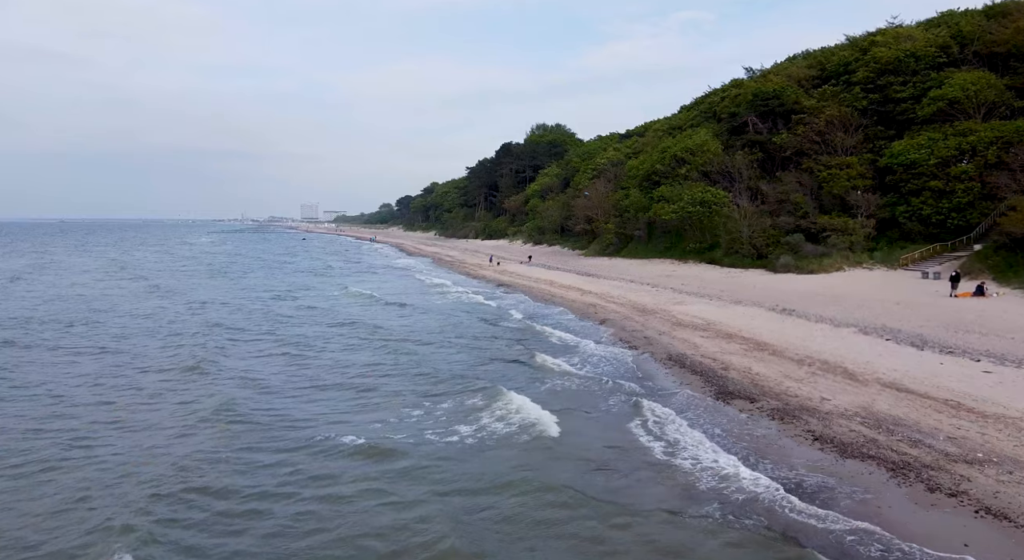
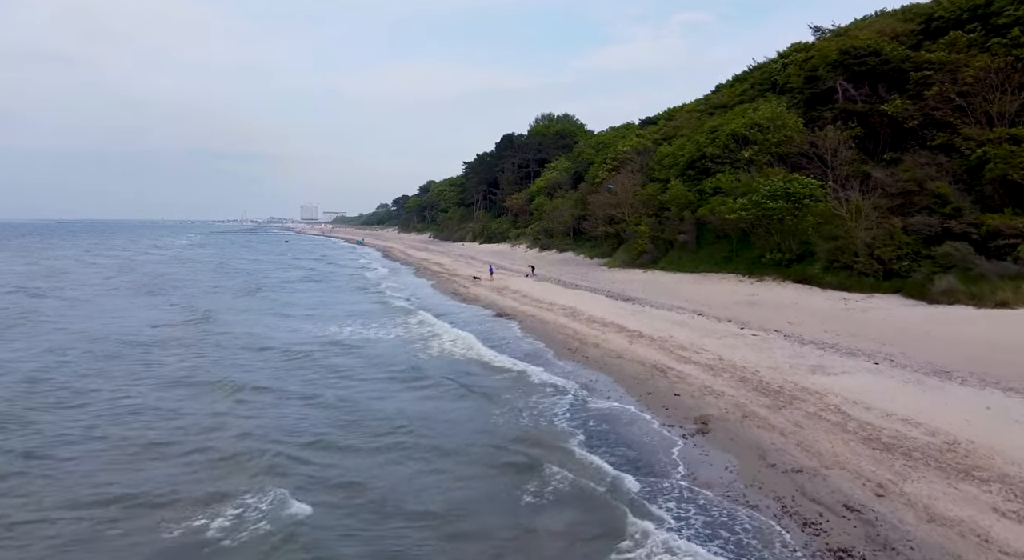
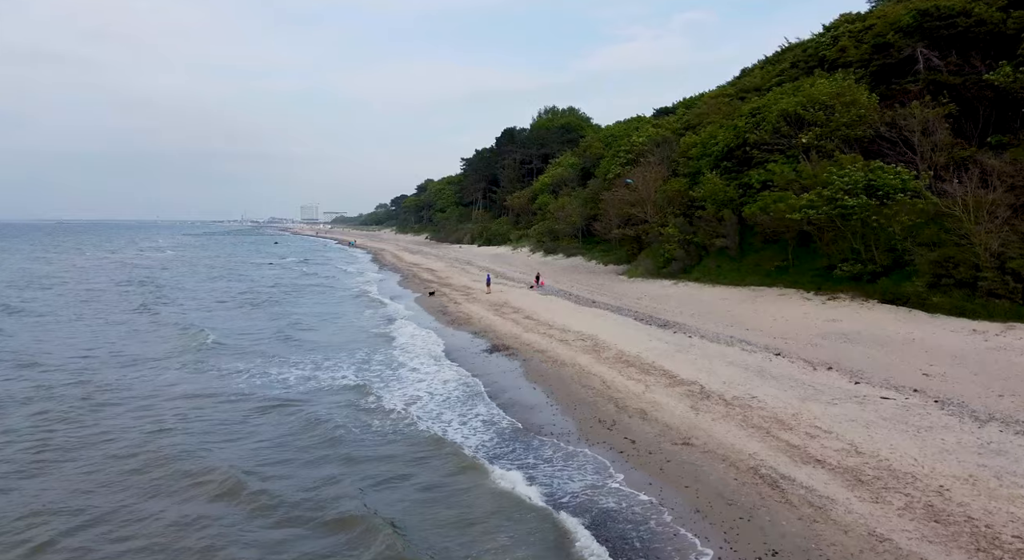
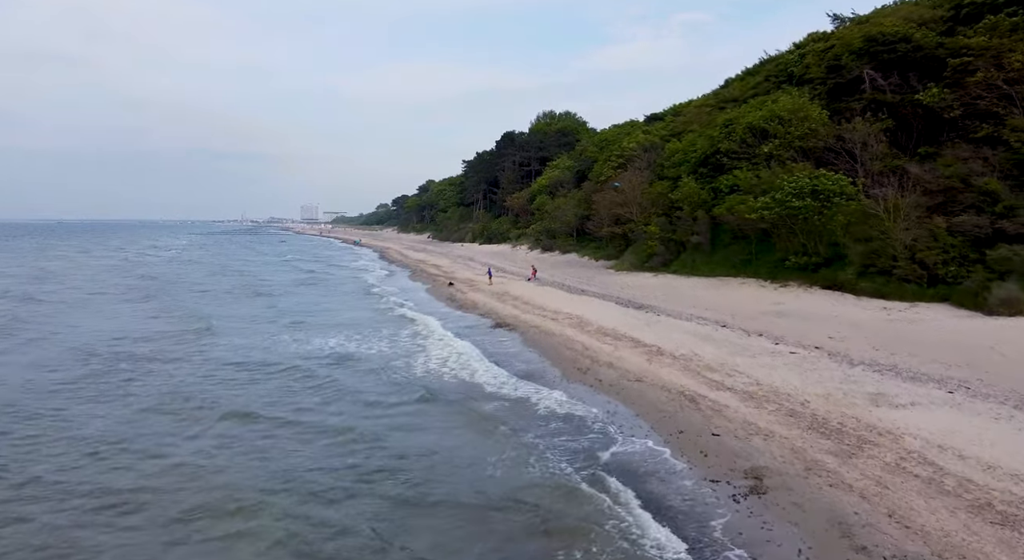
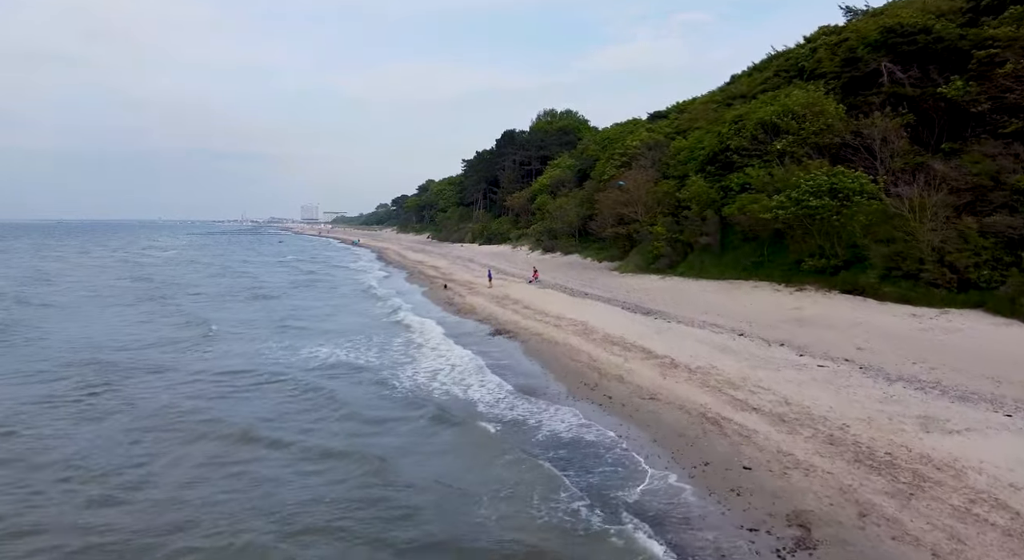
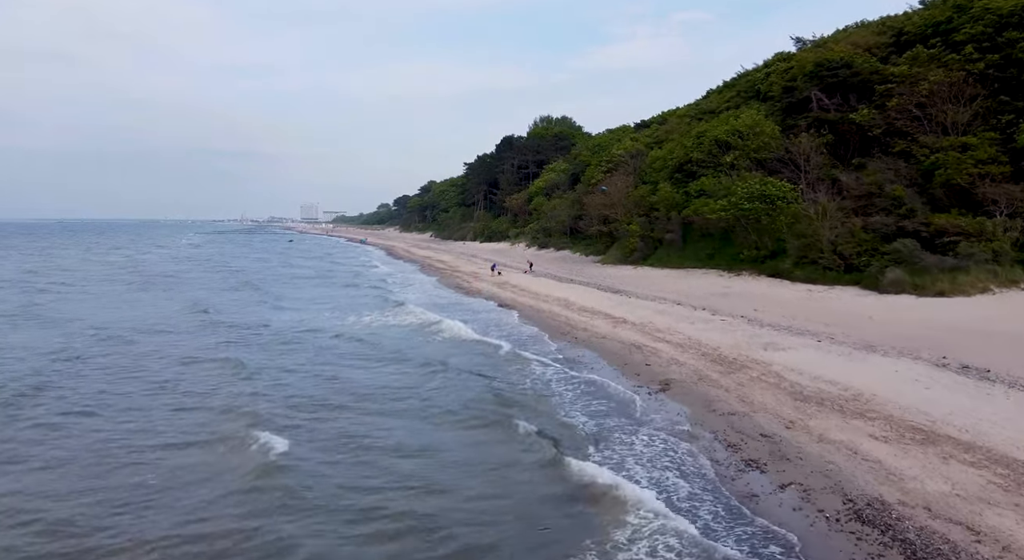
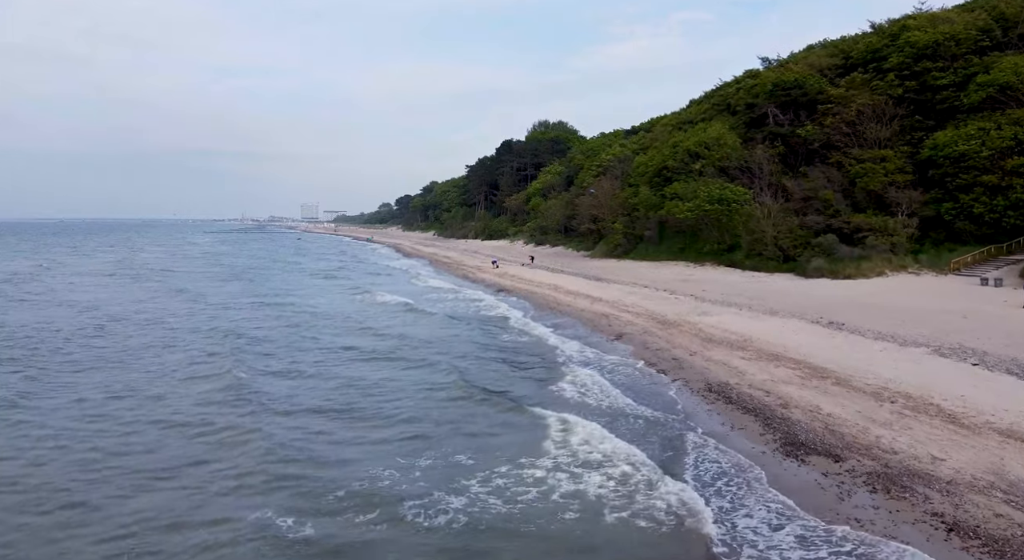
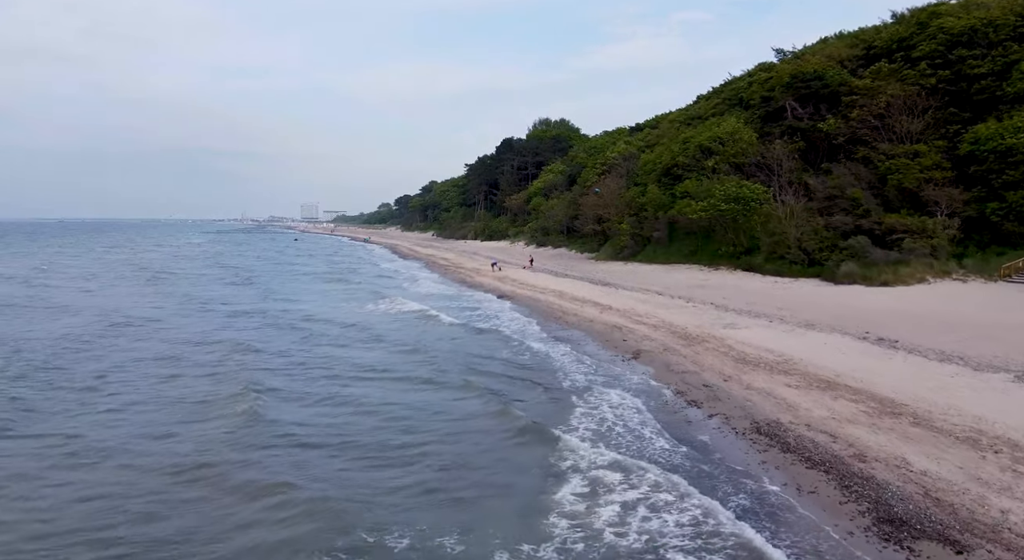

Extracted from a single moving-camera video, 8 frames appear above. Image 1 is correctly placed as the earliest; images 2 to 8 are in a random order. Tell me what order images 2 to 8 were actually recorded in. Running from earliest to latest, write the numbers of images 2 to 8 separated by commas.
7, 8, 6, 2, 4, 5, 3
